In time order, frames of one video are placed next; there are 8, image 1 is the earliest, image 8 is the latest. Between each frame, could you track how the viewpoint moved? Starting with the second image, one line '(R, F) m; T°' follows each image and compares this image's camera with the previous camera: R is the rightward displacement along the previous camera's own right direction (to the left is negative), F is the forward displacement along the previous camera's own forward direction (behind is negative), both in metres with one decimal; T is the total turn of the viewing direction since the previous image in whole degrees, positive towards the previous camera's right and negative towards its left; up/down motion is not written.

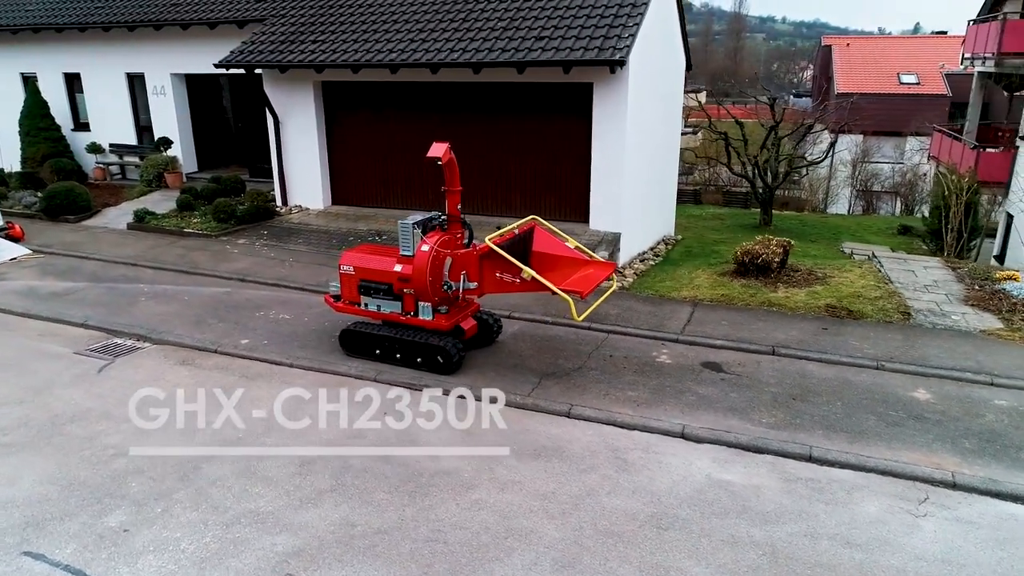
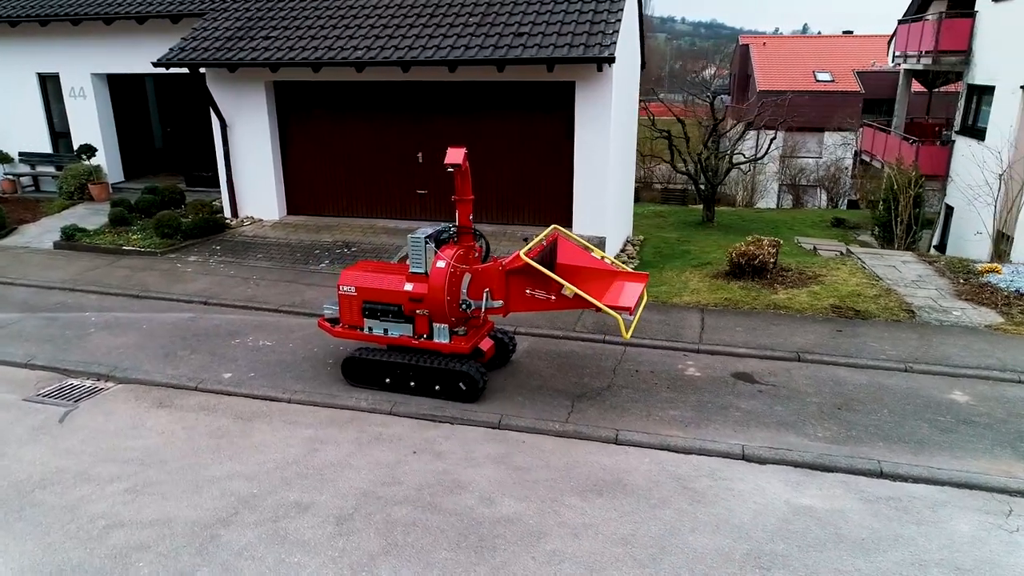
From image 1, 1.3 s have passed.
(-1.0, +0.7) m; +7°
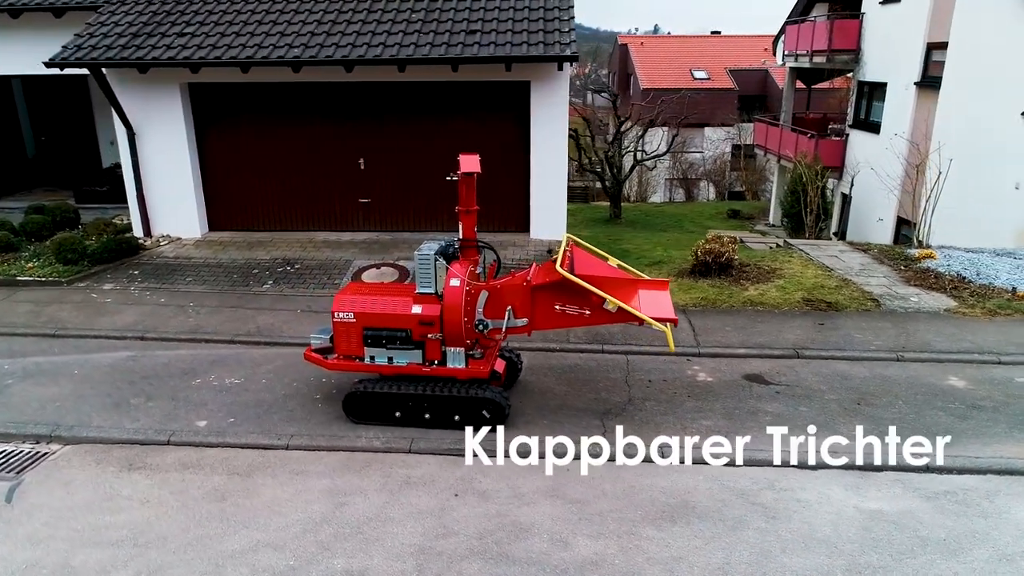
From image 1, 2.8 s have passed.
(-1.3, +0.6) m; +10°
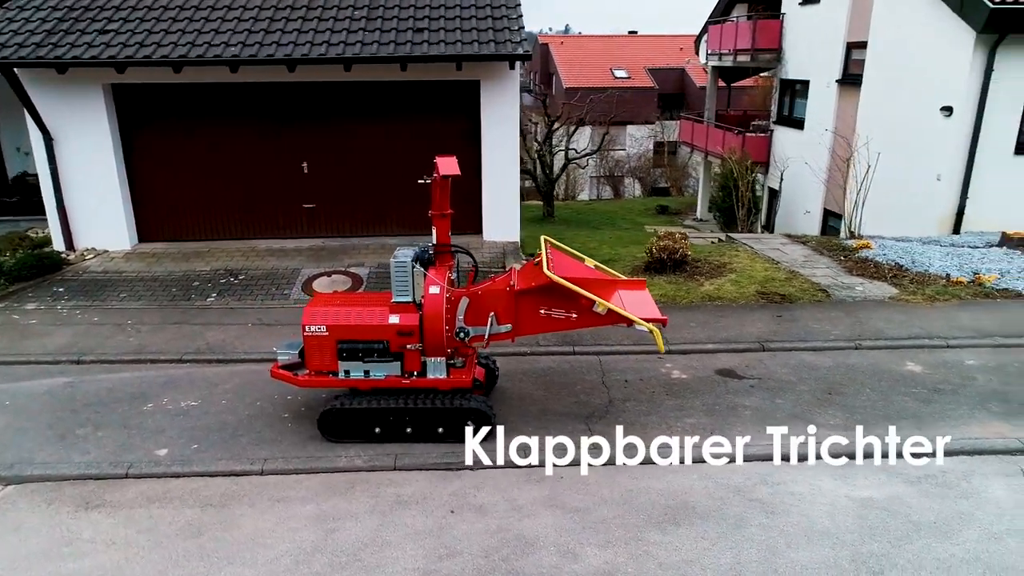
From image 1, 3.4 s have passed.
(-0.5, +0.2) m; +6°
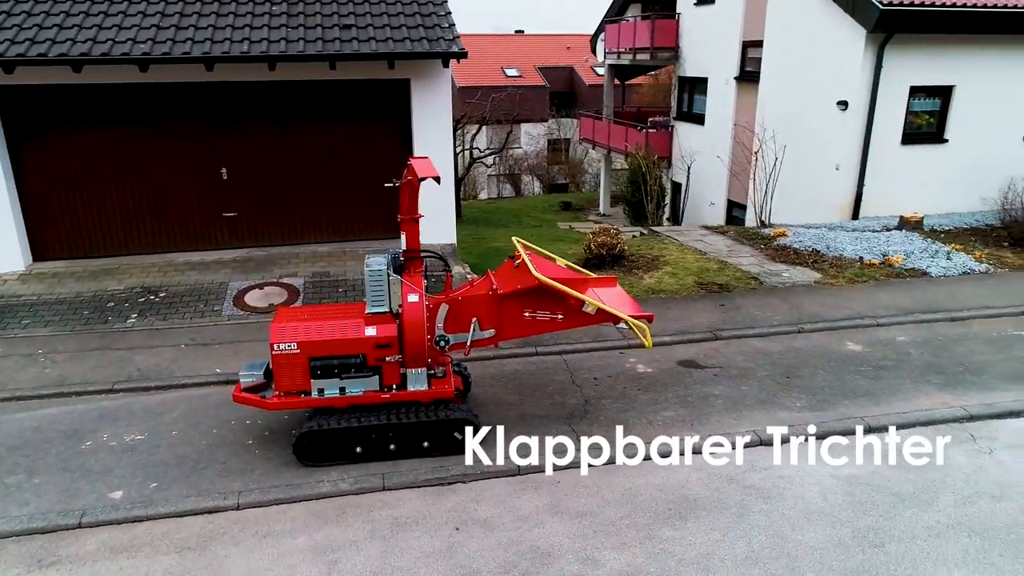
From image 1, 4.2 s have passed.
(-0.7, +0.2) m; +9°
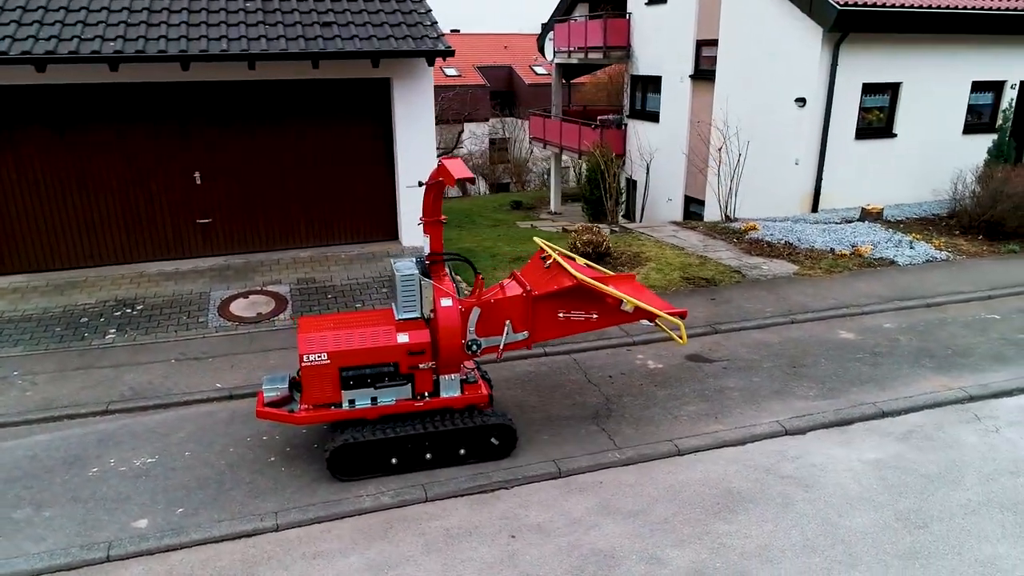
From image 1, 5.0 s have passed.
(-0.8, +0.1) m; +5°
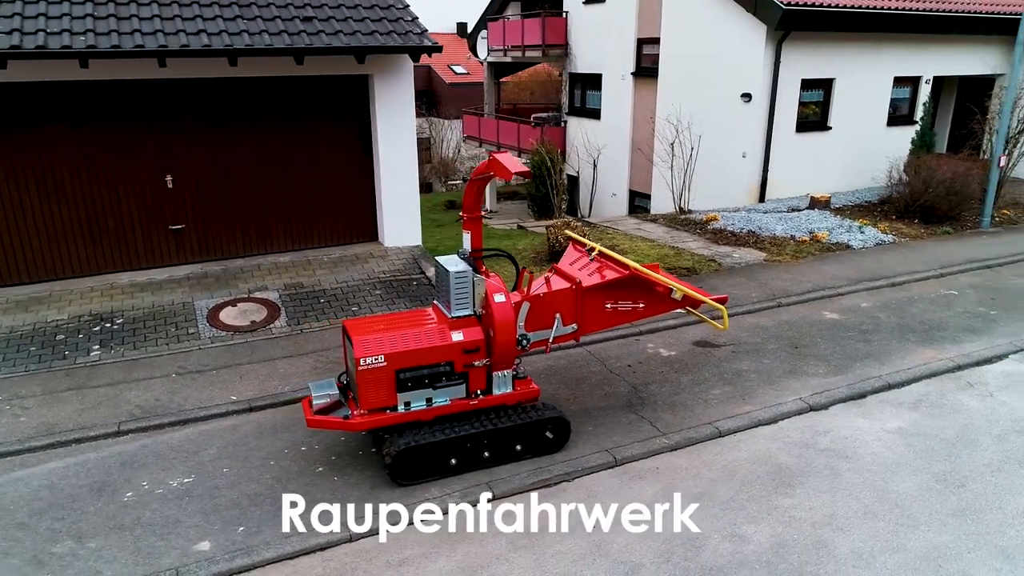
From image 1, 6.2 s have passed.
(-1.1, +0.1) m; +7°
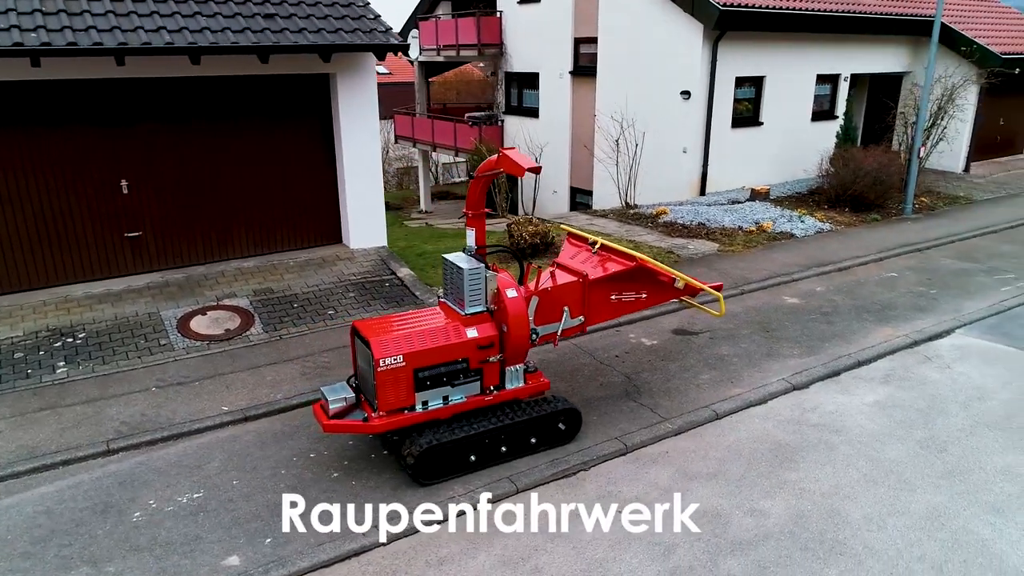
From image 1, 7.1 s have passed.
(-0.7, 0.0) m; +6°
